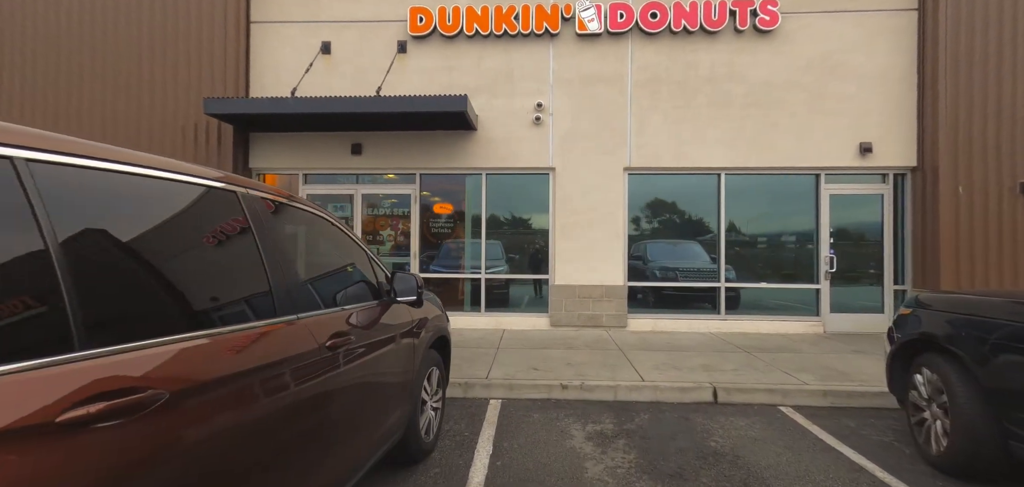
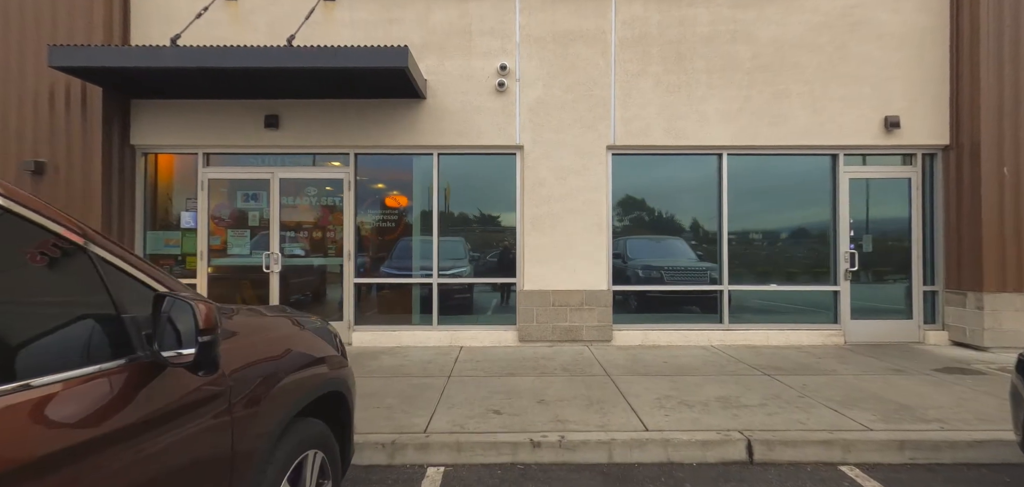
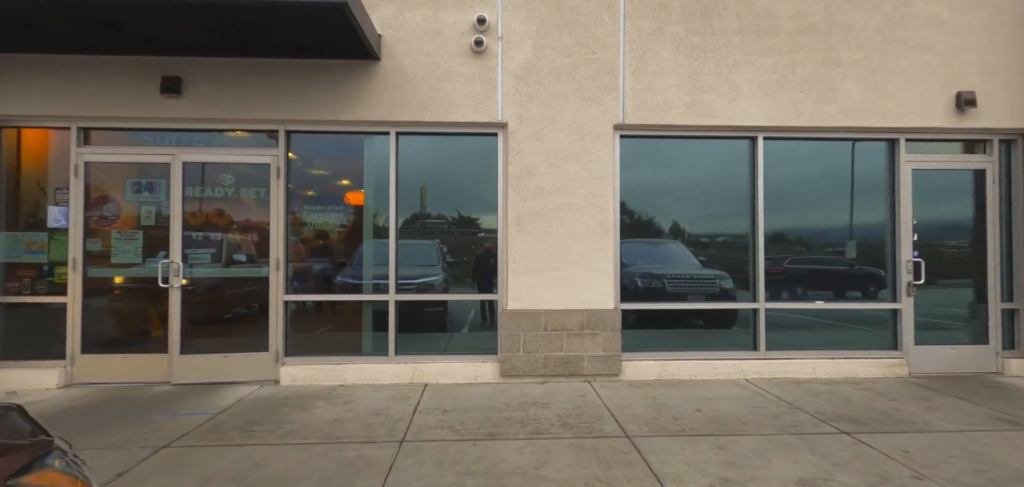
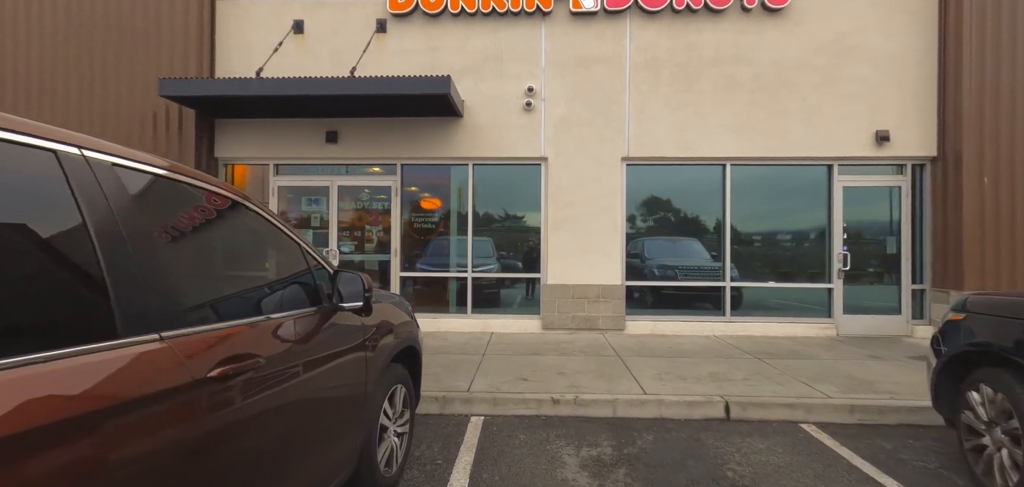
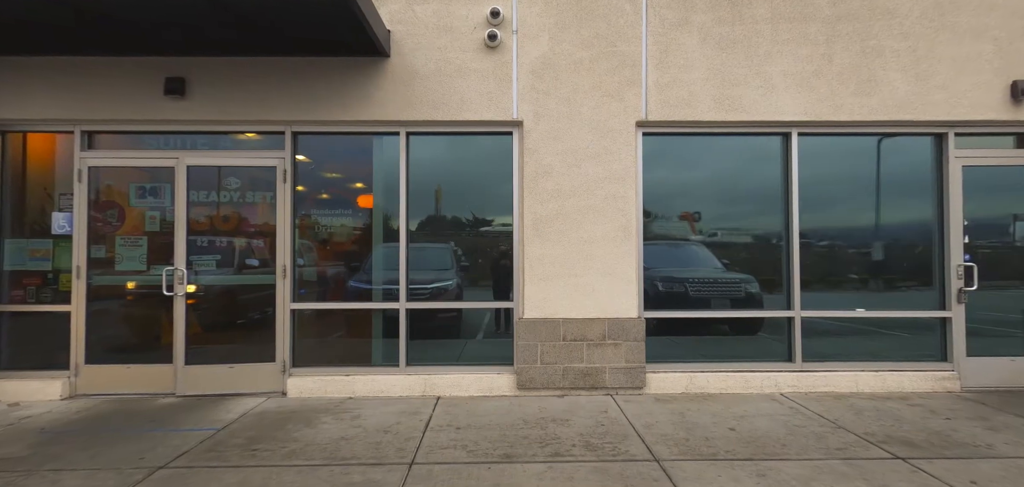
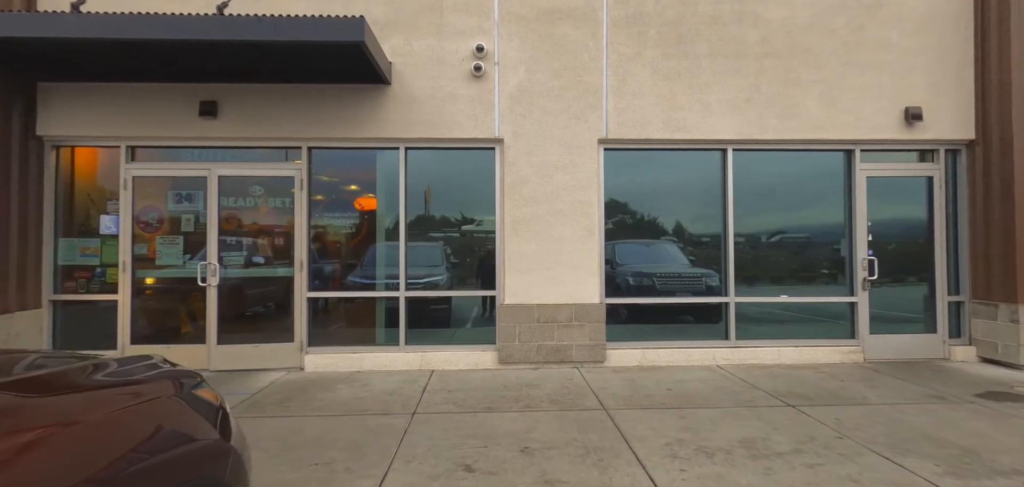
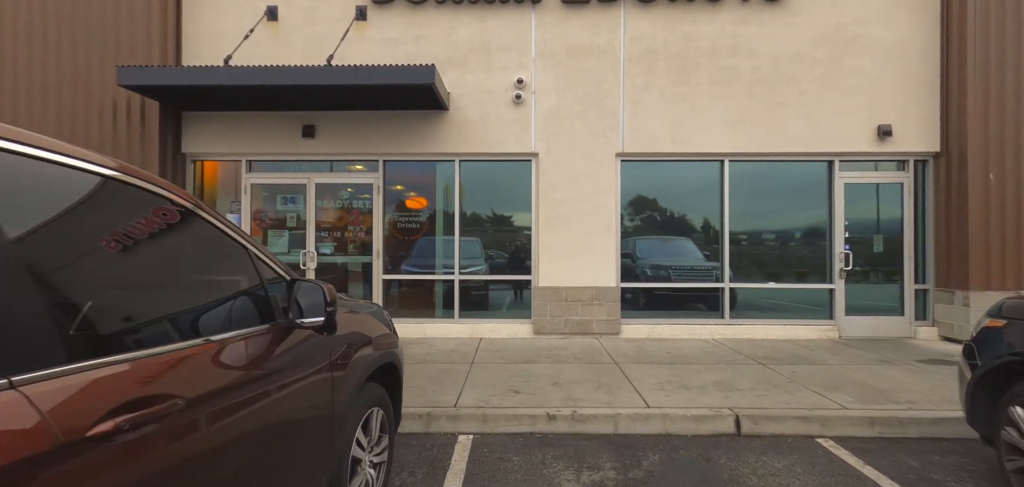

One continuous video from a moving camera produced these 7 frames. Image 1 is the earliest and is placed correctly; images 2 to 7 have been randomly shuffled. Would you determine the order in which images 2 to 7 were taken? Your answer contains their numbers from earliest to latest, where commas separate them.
4, 7, 2, 6, 3, 5
